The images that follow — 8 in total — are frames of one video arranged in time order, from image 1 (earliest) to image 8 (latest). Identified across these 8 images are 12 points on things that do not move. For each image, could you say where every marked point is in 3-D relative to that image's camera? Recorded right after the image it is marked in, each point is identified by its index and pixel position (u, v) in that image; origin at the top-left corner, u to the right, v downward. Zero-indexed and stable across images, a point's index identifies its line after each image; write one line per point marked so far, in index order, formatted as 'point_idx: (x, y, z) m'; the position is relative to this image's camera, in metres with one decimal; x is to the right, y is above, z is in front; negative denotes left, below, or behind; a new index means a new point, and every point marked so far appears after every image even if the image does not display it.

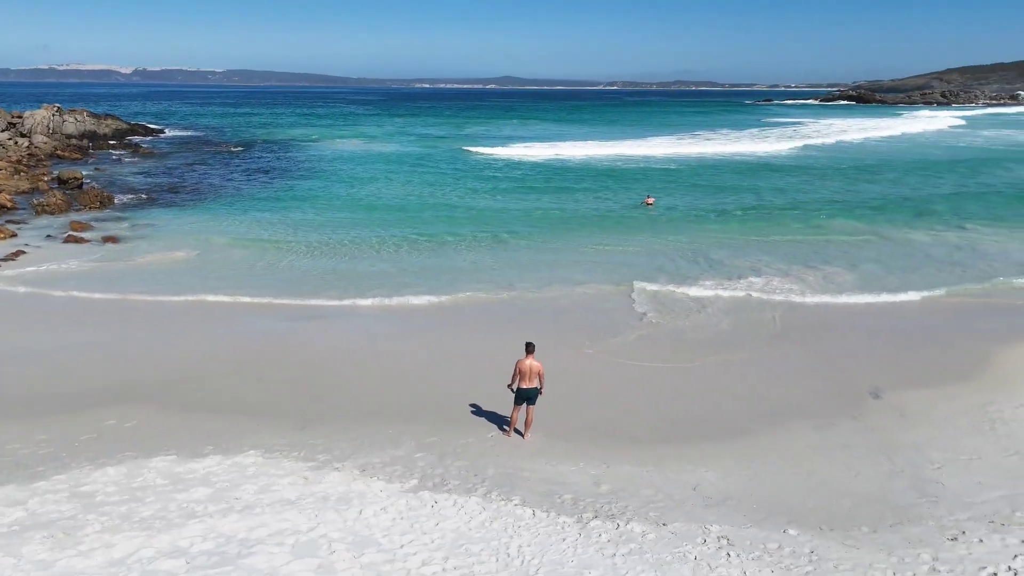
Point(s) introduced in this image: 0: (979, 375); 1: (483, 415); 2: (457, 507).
0: (+5.6, -0.9, +8.8) m
1: (-0.3, -1.2, +7.1) m
2: (-0.4, -1.6, +5.2) m
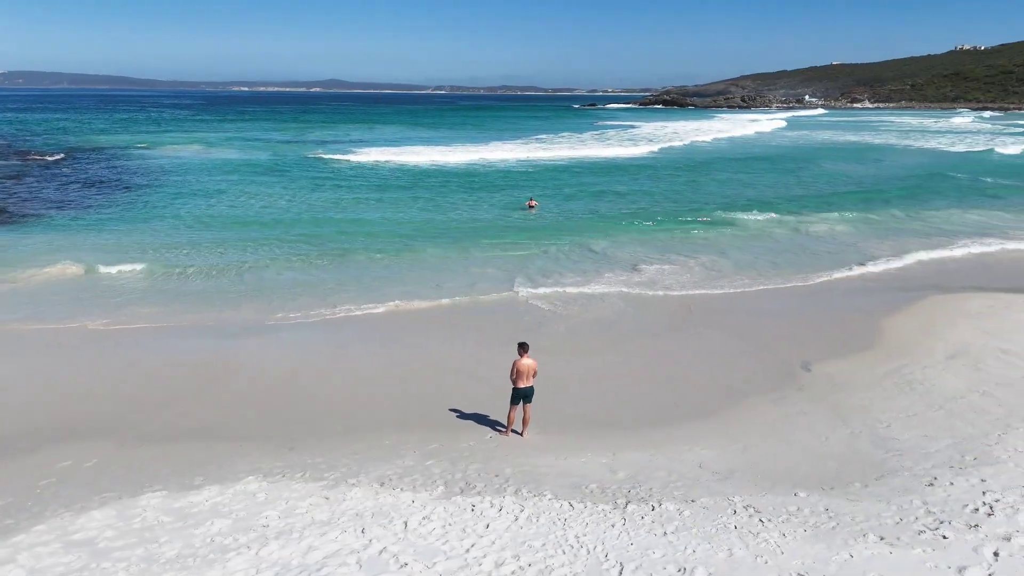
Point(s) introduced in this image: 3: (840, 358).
0: (+5.0, -0.7, +10.0) m
1: (-0.5, -1.2, +7.1) m
2: (-0.1, -1.6, +5.2) m
3: (+4.1, -0.9, +9.2) m
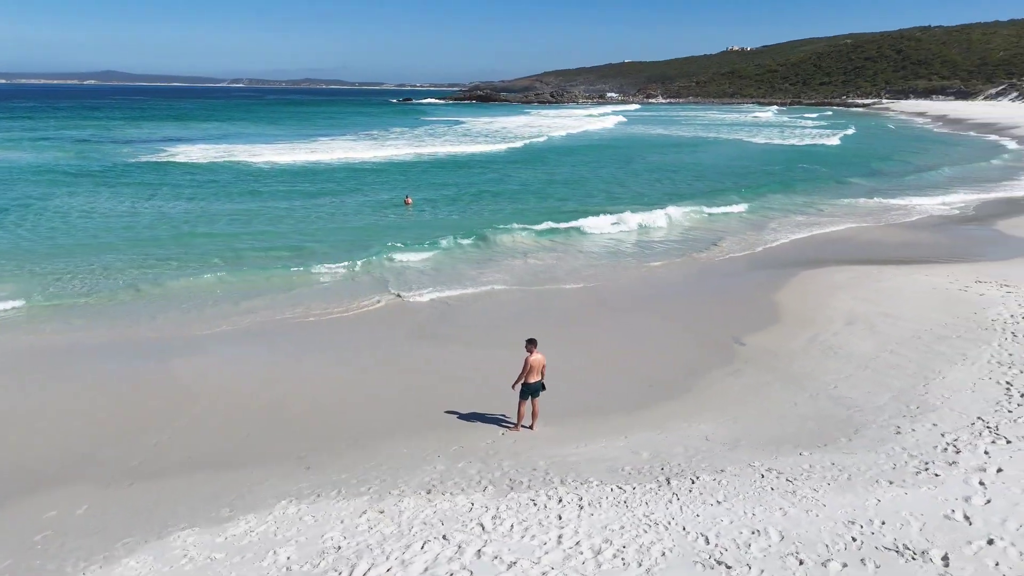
0: (+4.1, -0.3, +11.1) m
1: (-0.5, -1.2, +7.1) m
2: (+0.3, -1.6, +5.4) m
3: (+3.5, -0.6, +10.2) m
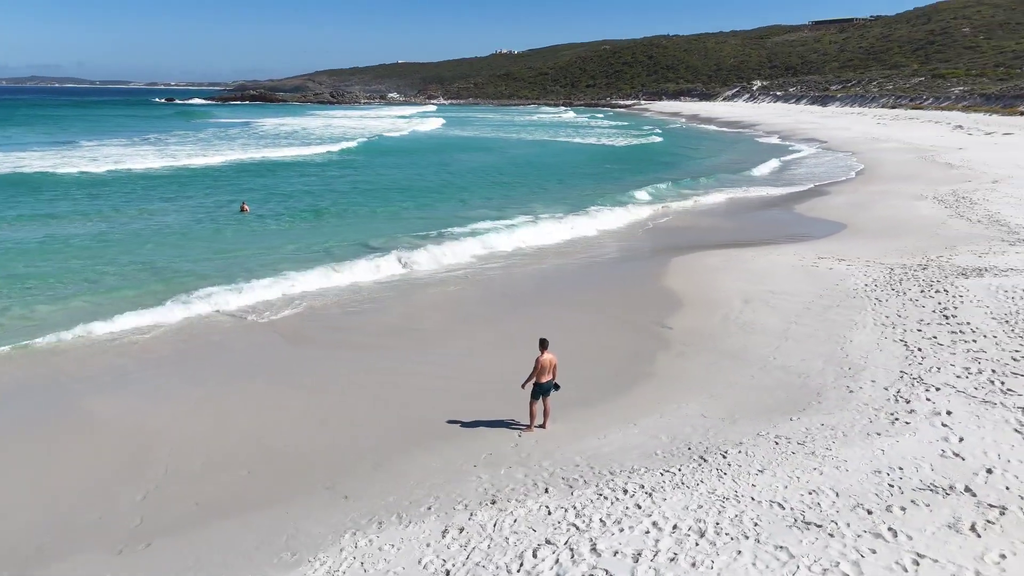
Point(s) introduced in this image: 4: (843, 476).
0: (+2.8, -0.1, +12.1) m
1: (-0.5, -1.3, +7.0) m
2: (+0.8, -1.5, +5.5) m
3: (+2.5, -0.4, +11.0) m
4: (+2.6, -1.5, +5.6) m
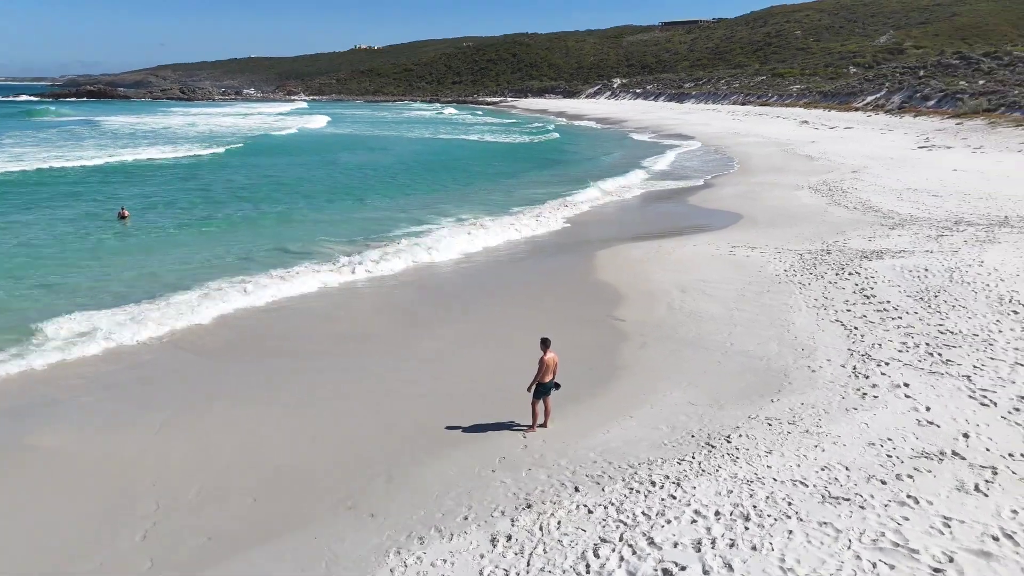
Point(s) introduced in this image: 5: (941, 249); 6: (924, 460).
0: (+1.8, 0.0, +12.4) m
1: (-0.5, -1.3, +6.8) m
2: (+1.0, -1.5, +5.6) m
3: (+1.7, -0.3, +11.2) m
4: (+2.7, -1.3, +6.0) m
5: (+8.2, +0.8, +13.9) m
6: (+3.2, -1.4, +5.7) m
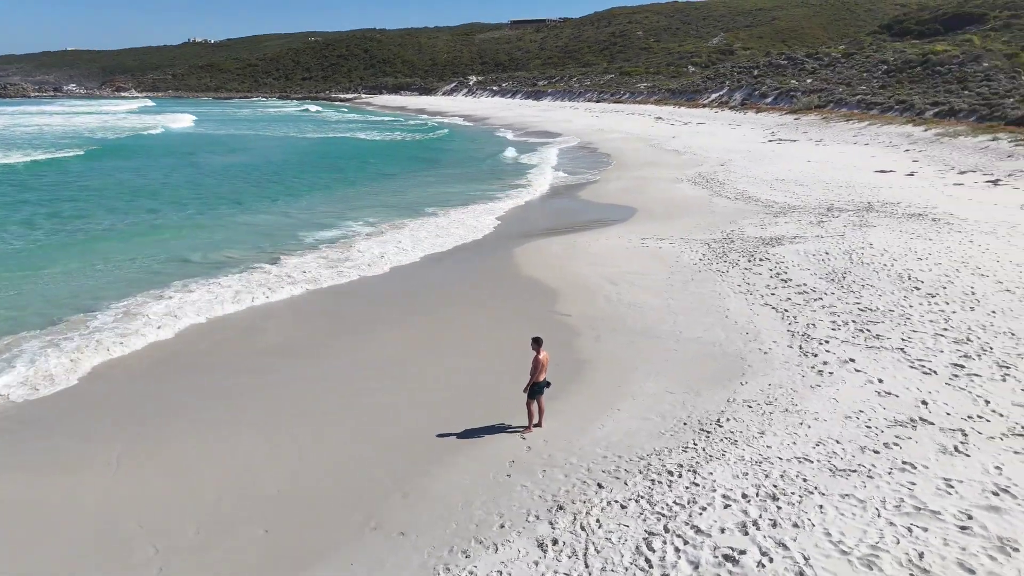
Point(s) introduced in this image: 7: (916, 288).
0: (+0.7, +0.1, +12.5) m
1: (-0.5, -1.3, +6.6) m
2: (+1.2, -1.4, +5.7) m
3: (+0.8, -0.2, +11.4) m
4: (+2.8, -1.2, +6.4) m
5: (+6.6, +1.1, +15.2) m
6: (+3.3, -1.2, +6.2) m
7: (+5.8, 0.0, +10.5) m
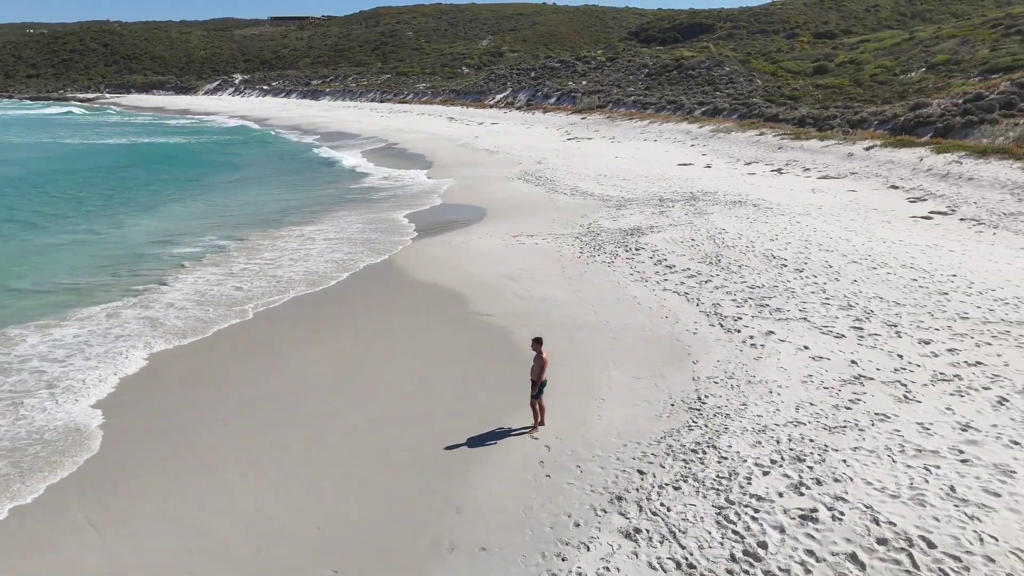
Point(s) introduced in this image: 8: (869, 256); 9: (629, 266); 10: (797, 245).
0: (-1.1, +0.1, +12.4) m
1: (-0.5, -1.4, +6.4) m
2: (+1.5, -1.3, +6.0) m
3: (-0.6, -0.2, +11.4) m
4: (+2.8, -1.0, +7.1) m
5: (+3.8, +1.5, +16.6) m
6: (+3.3, -1.0, +7.1) m
7: (+4.5, +0.4, +11.9) m
8: (+6.1, +0.5, +12.4) m
9: (+2.0, +0.4, +12.9) m
10: (+5.2, +0.8, +13.3) m
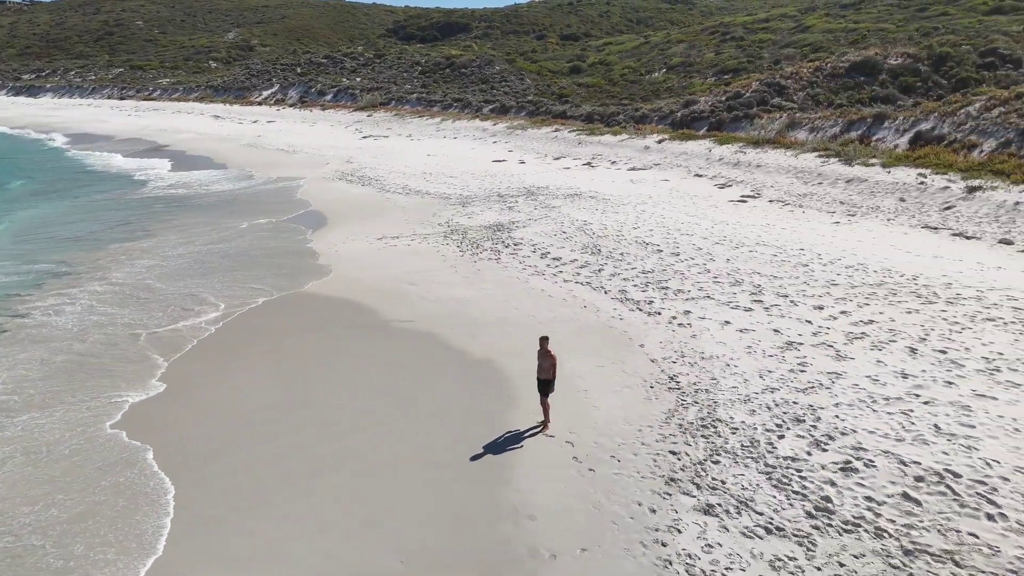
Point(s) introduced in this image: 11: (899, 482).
0: (-2.7, -0.1, +11.8) m
1: (-0.3, -1.4, +6.3) m
2: (+1.7, -1.2, +6.4) m
3: (-2.0, -0.3, +10.9) m
4: (+2.5, -0.8, +7.9) m
5: (+0.5, +1.7, +17.2) m
6: (+3.1, -0.7, +8.1) m
7: (+2.6, +0.7, +12.9) m
8: (+4.0, +1.0, +13.8) m
9: (0.0, +0.5, +13.2) m
10: (+2.9, +1.1, +14.5) m
11: (+2.8, -1.4, +5.2) m
